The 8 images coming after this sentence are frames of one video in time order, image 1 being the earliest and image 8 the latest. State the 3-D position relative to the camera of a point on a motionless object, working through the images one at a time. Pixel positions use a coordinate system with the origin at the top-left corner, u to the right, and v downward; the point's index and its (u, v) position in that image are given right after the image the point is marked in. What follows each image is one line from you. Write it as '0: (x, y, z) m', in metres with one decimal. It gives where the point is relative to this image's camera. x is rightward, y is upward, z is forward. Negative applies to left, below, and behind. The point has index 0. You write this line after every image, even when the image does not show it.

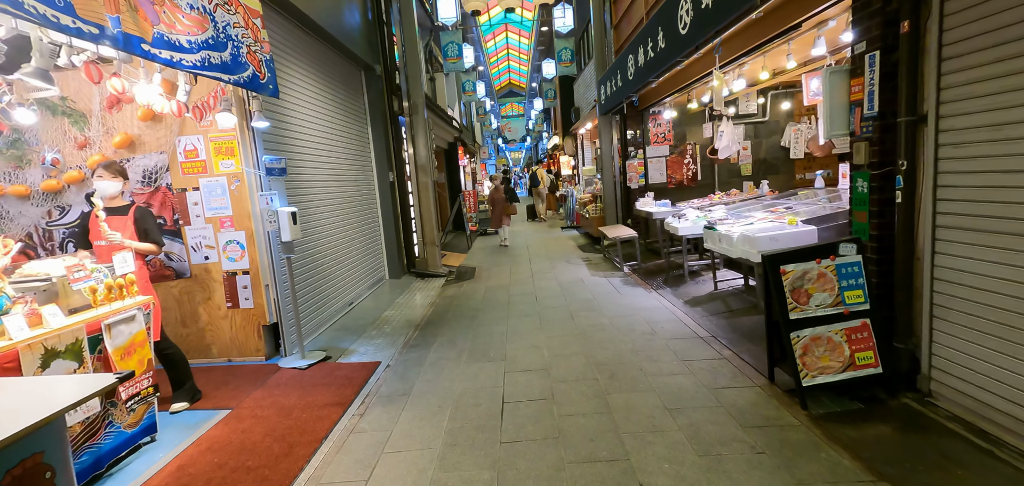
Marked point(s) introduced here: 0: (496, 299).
0: (-0.2, -0.7, +6.0) m
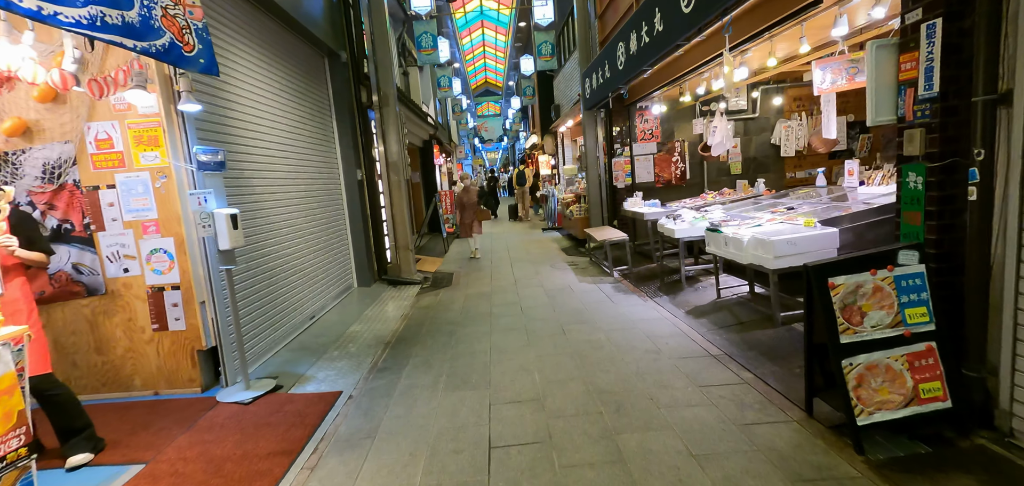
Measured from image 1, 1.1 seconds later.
0: (-0.4, -0.8, +5.4) m
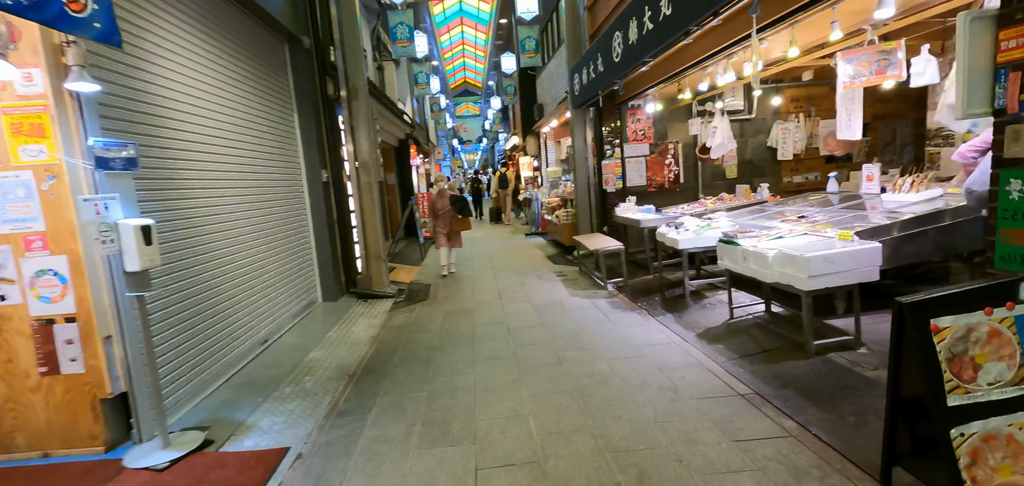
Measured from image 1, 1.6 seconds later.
0: (-0.6, -0.9, +4.7) m
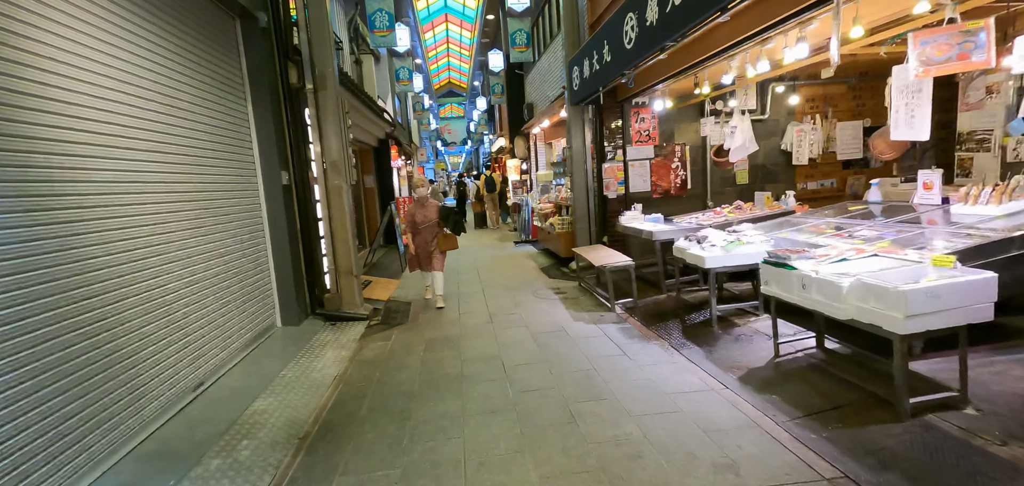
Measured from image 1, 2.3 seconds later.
0: (-0.6, -1.0, +3.8) m
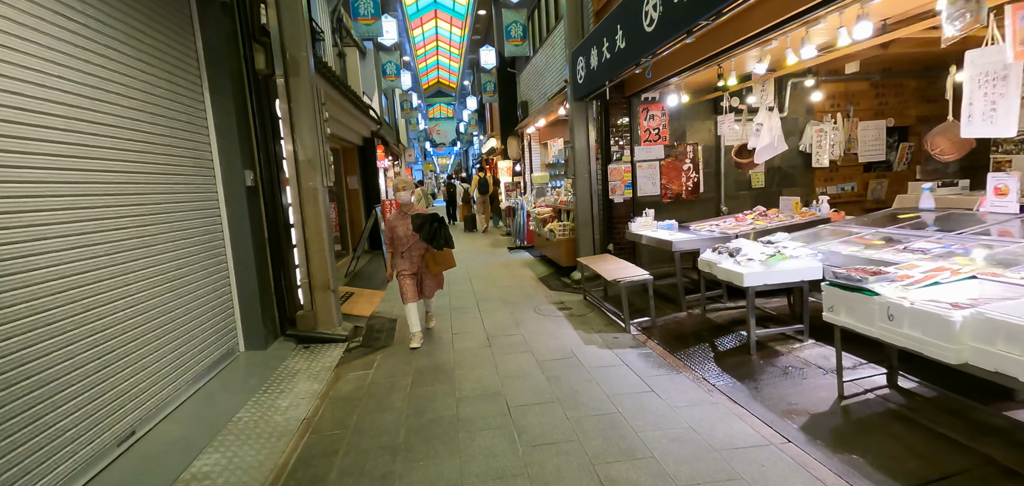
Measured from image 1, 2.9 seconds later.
0: (-0.5, -1.1, +3.2) m
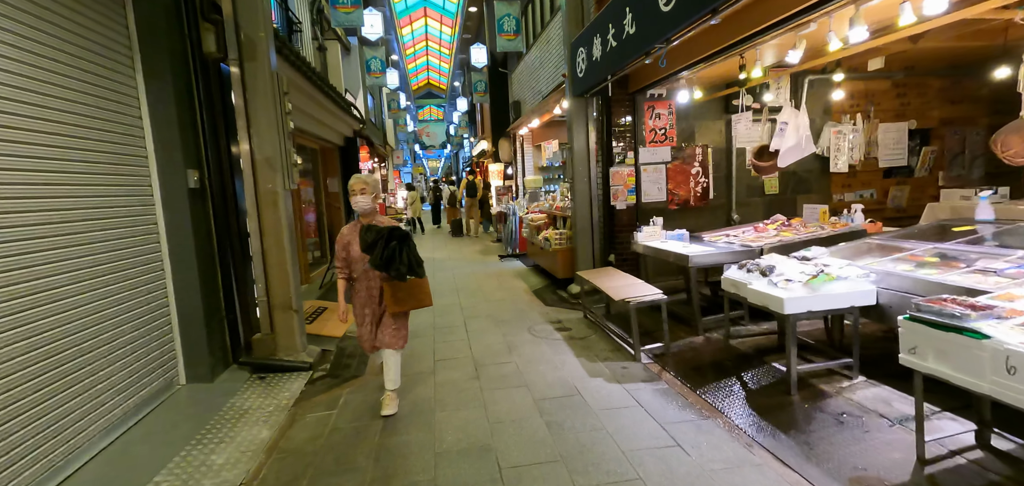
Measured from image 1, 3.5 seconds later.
0: (-0.6, -1.2, +2.5) m
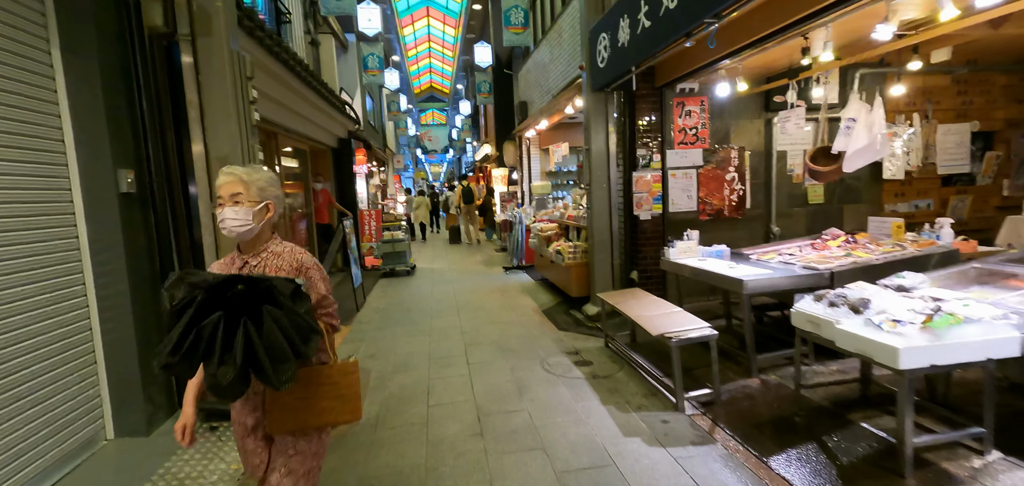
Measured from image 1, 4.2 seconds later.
0: (-0.5, -1.4, +1.7) m
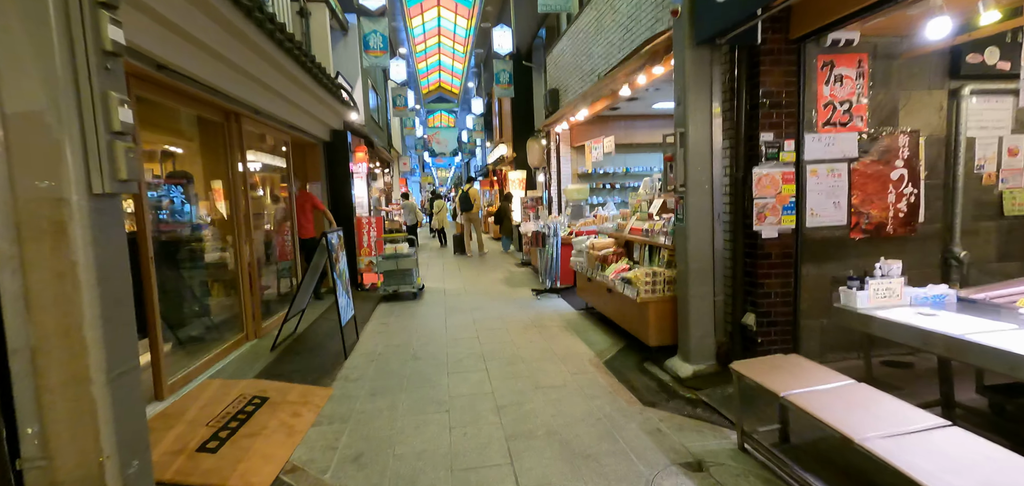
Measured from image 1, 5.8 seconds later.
0: (-0.1, -1.5, 0.0) m
